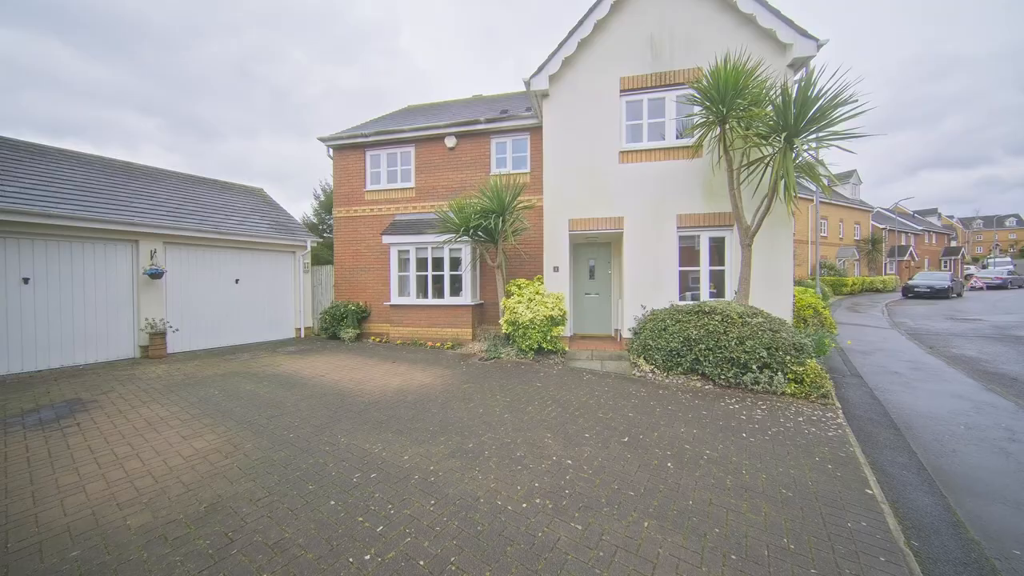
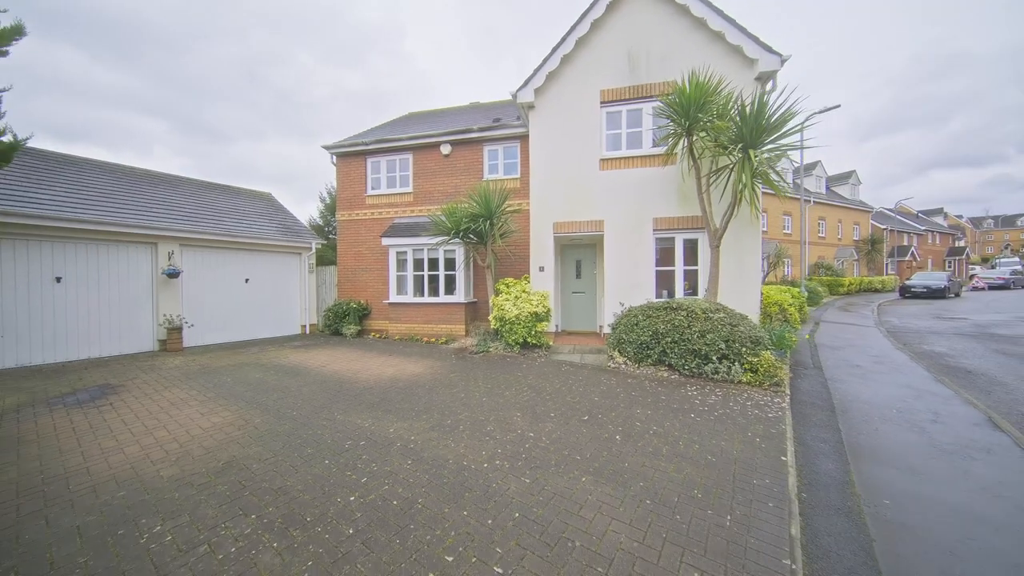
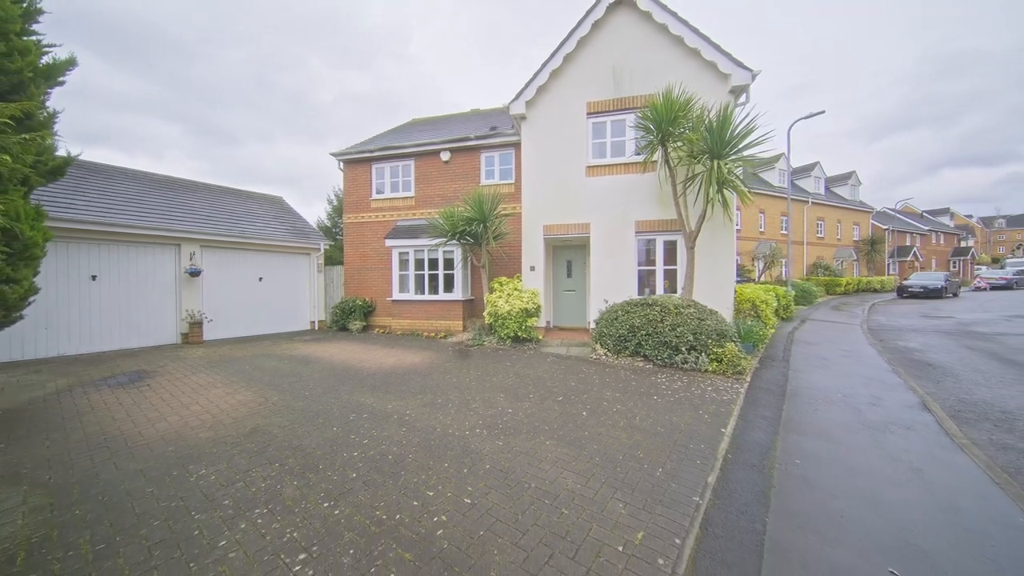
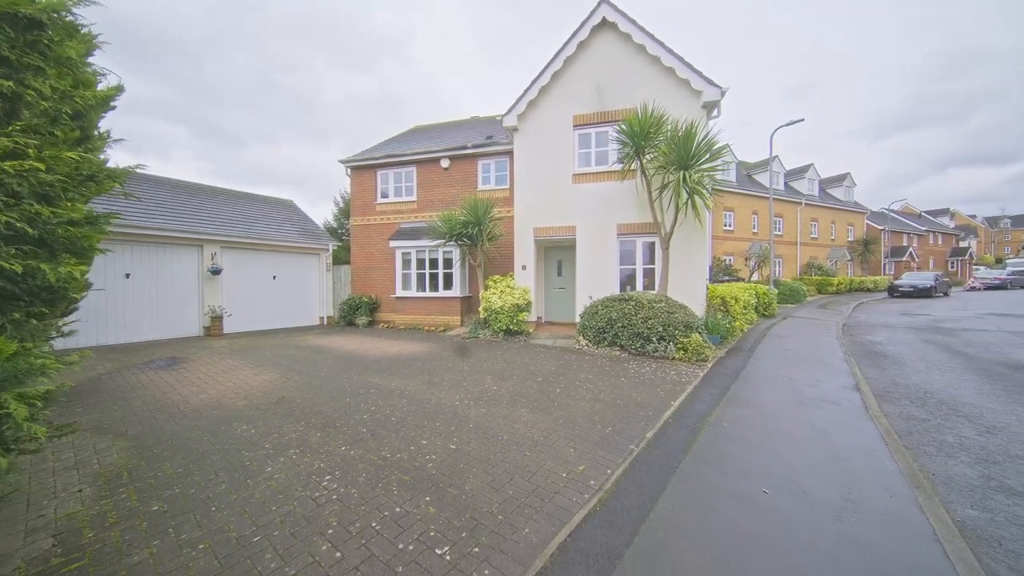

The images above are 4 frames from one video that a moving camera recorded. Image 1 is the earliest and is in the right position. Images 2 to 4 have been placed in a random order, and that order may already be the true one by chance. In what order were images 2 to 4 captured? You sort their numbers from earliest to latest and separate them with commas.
2, 3, 4
